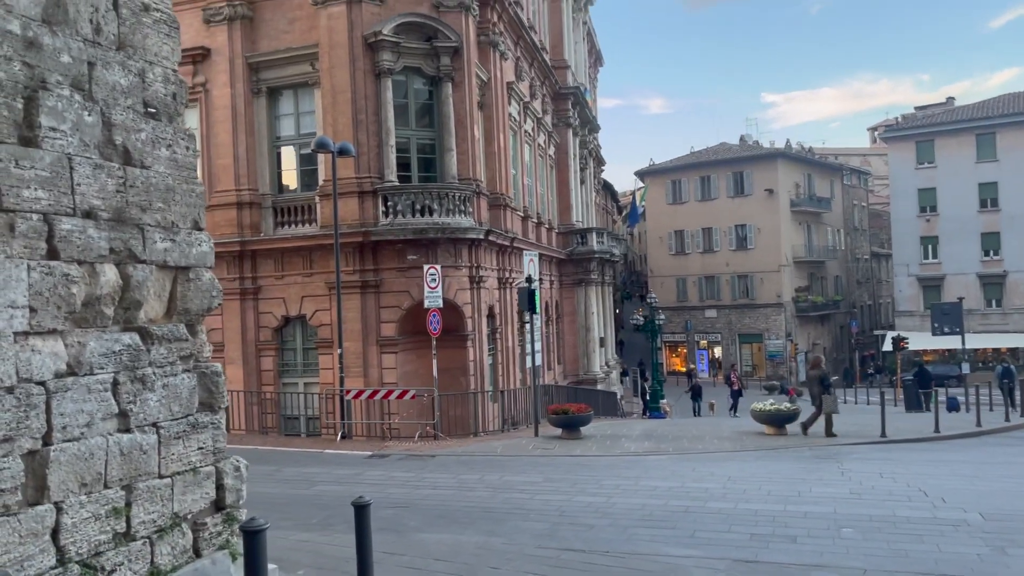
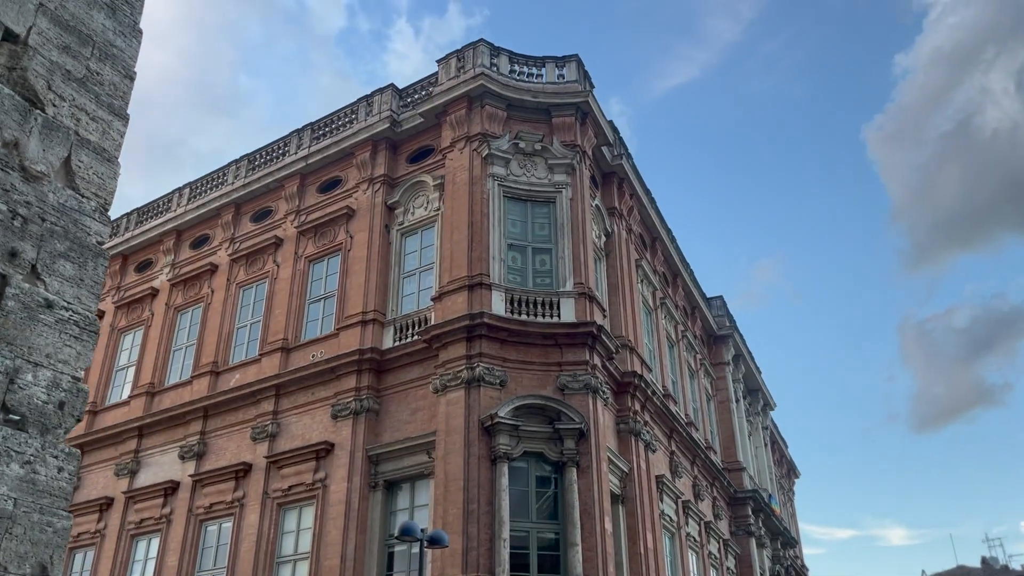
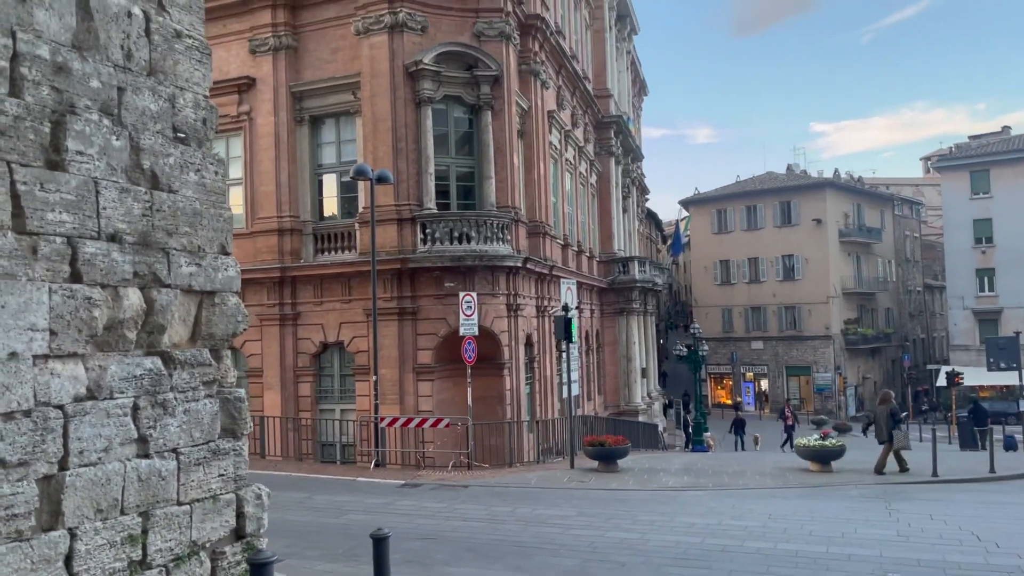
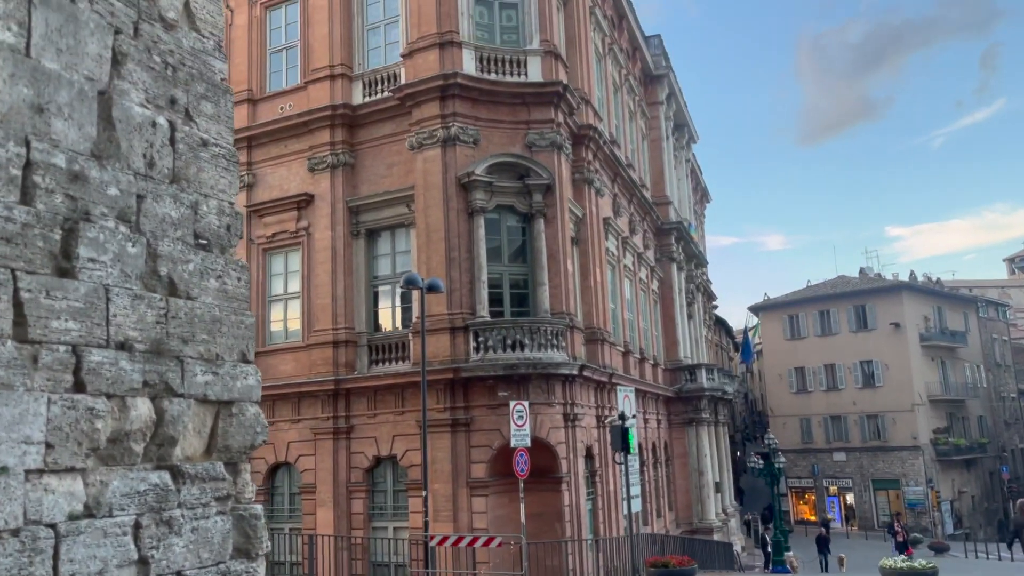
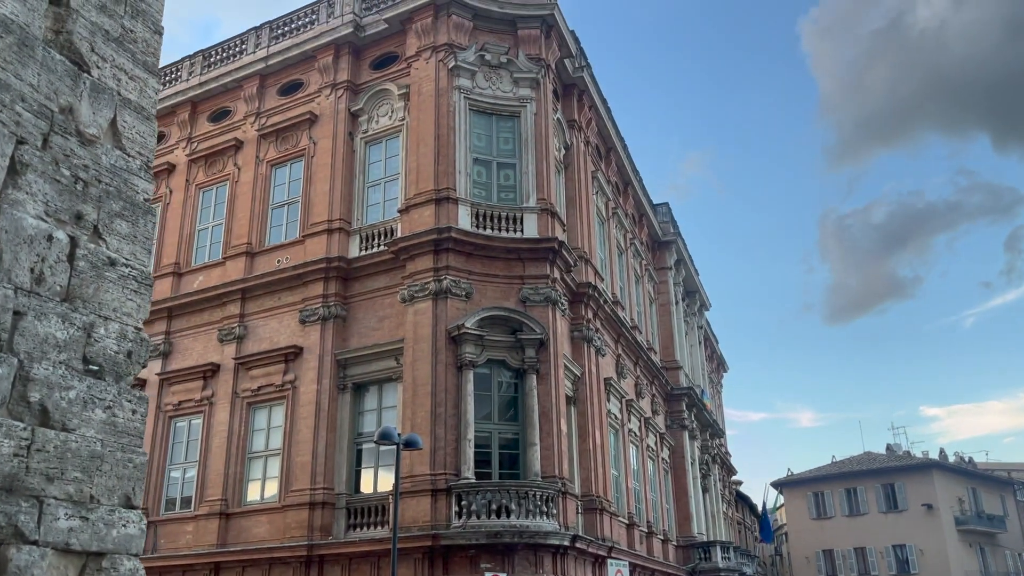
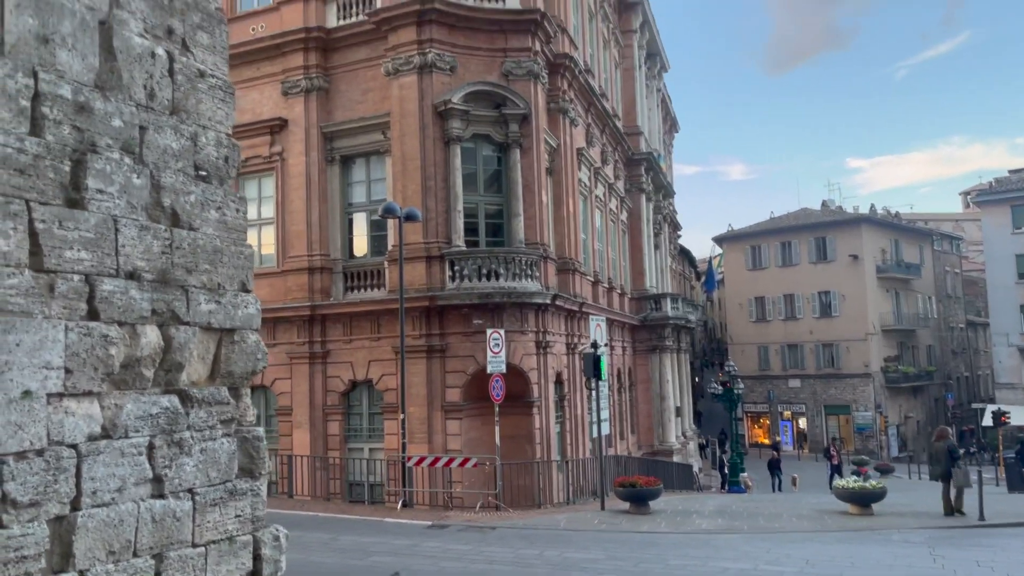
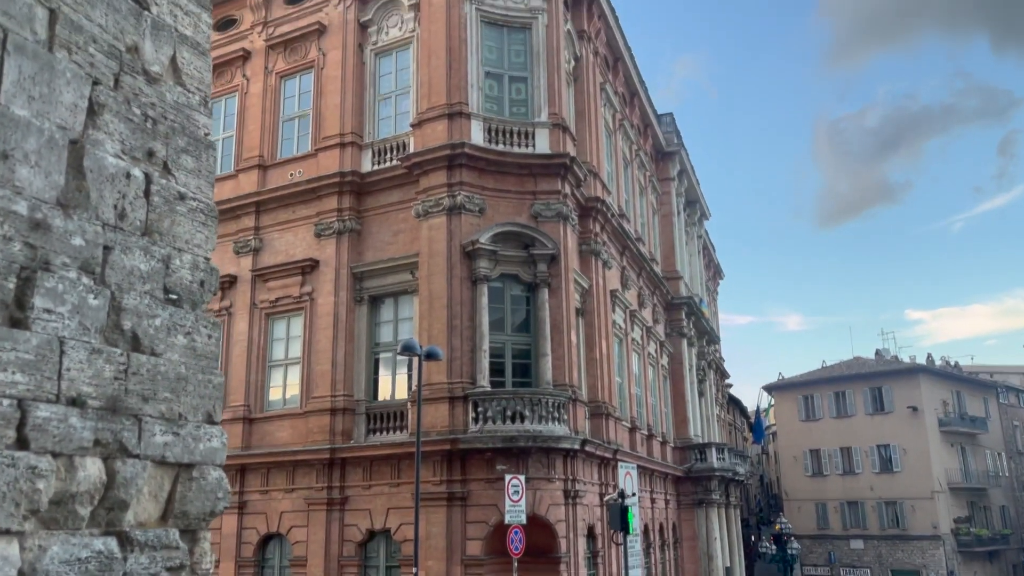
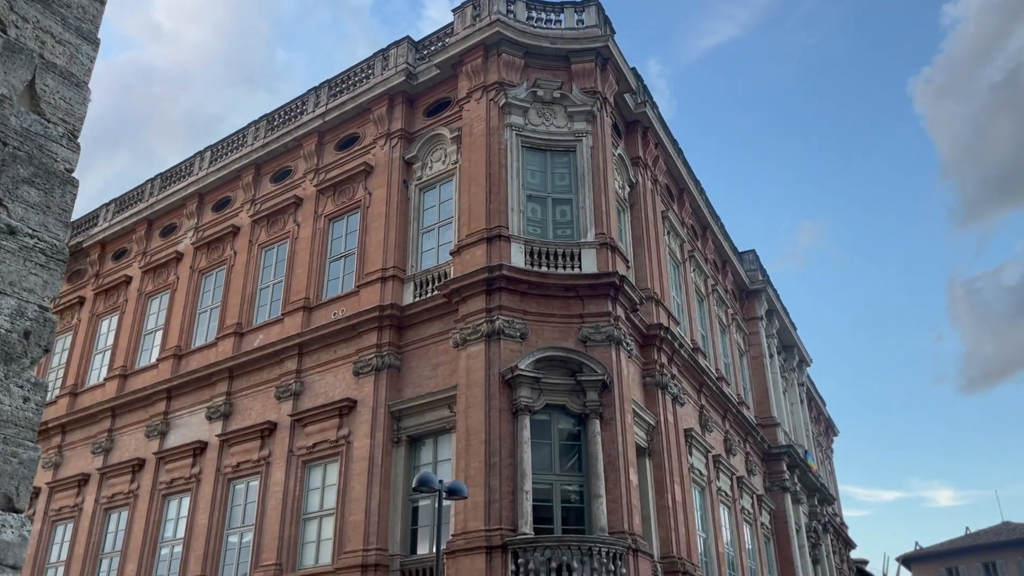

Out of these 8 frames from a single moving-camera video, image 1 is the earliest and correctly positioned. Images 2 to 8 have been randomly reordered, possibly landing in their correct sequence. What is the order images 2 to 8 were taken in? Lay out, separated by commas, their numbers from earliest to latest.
3, 6, 4, 7, 5, 2, 8
